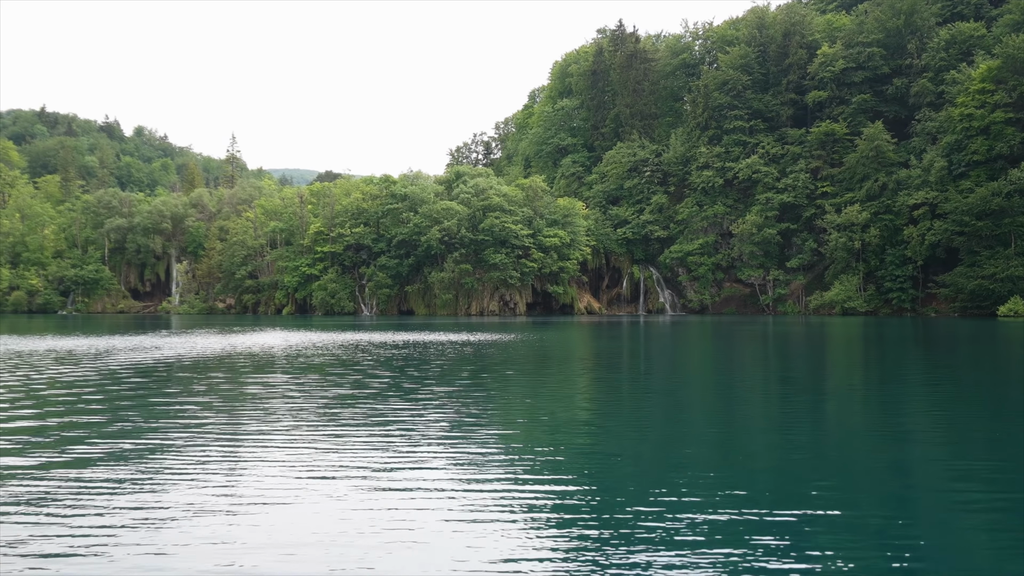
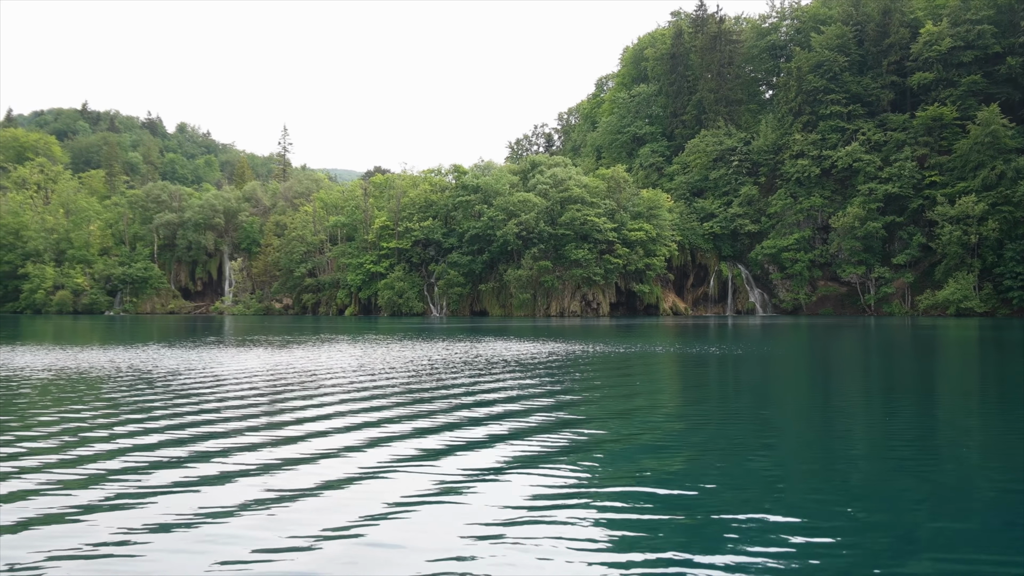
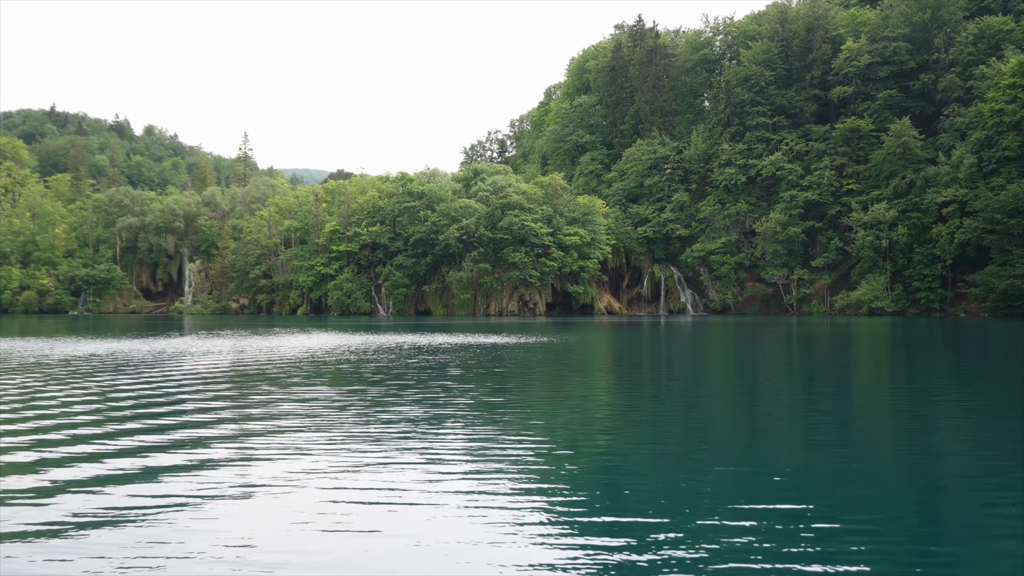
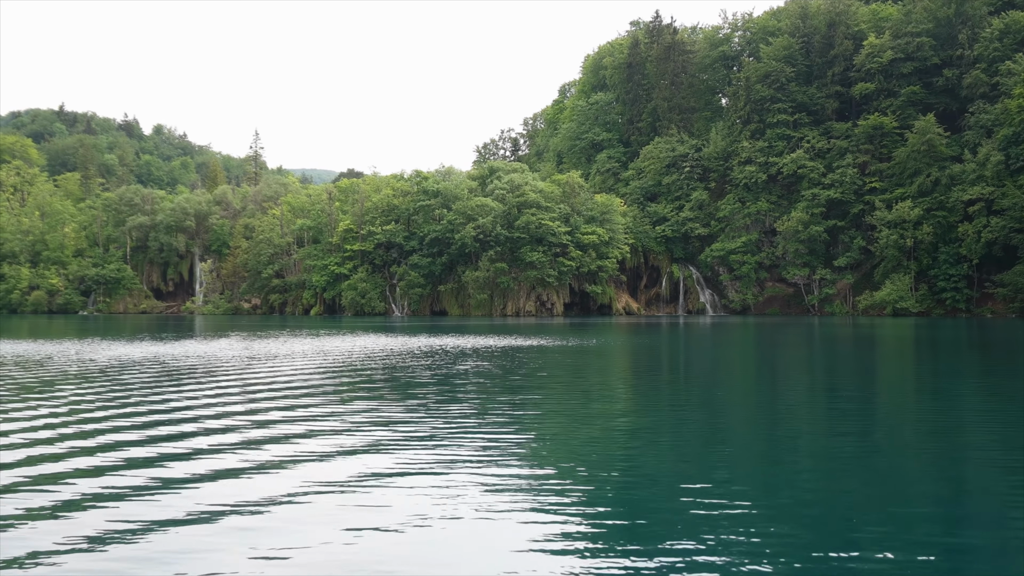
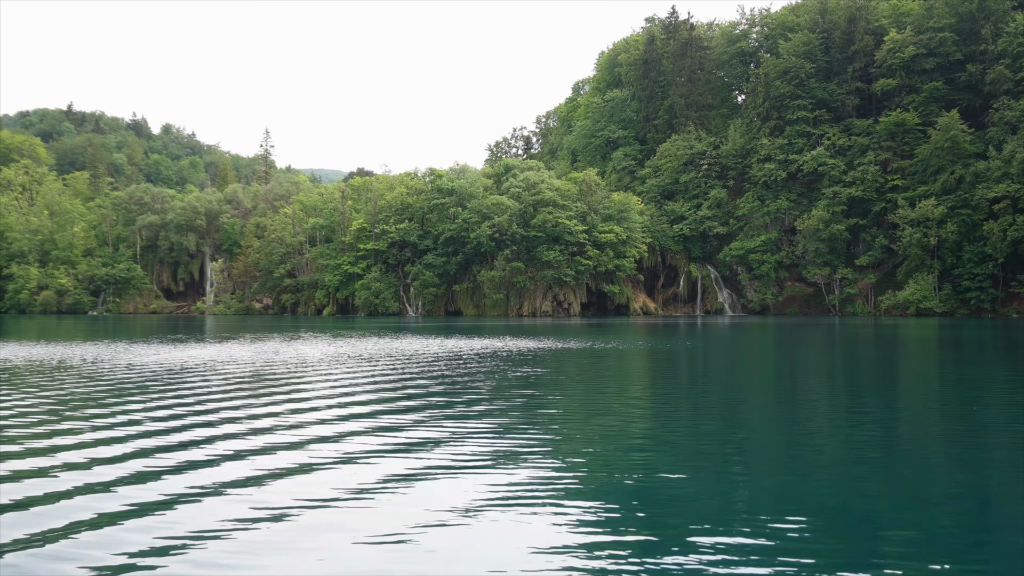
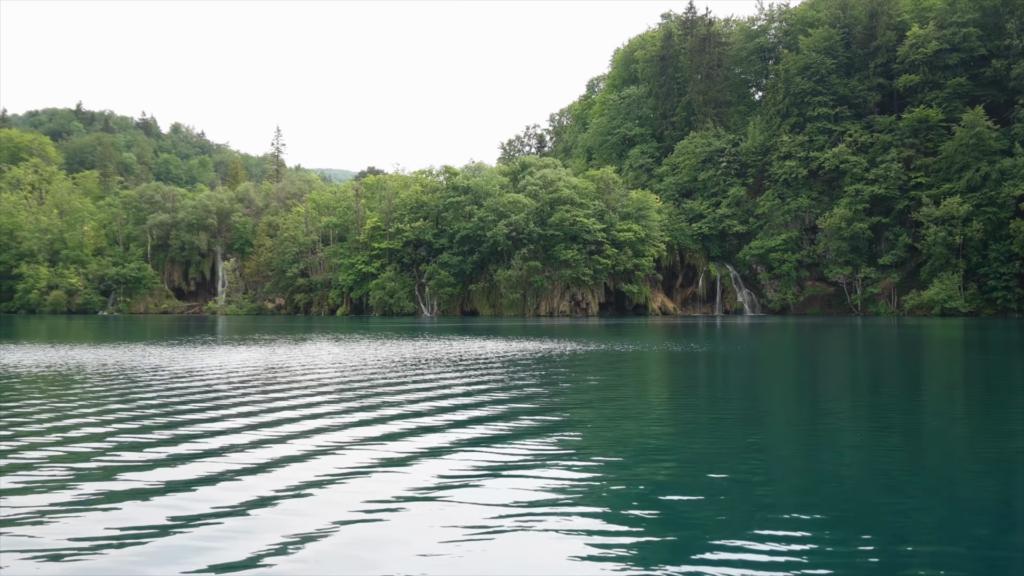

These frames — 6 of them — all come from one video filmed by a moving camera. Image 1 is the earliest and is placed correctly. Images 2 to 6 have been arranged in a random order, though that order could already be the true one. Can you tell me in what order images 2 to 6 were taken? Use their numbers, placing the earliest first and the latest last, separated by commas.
3, 4, 5, 6, 2
